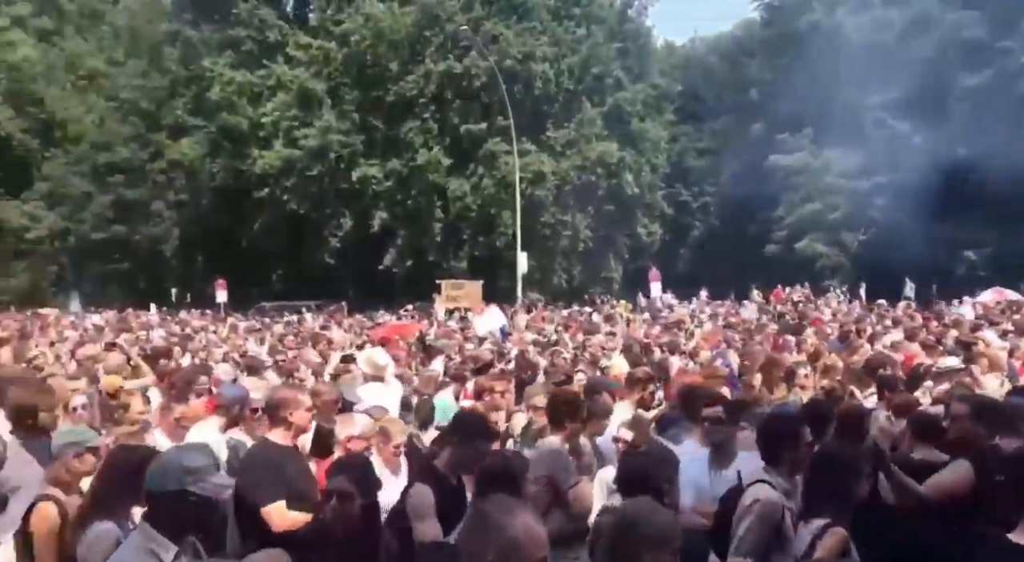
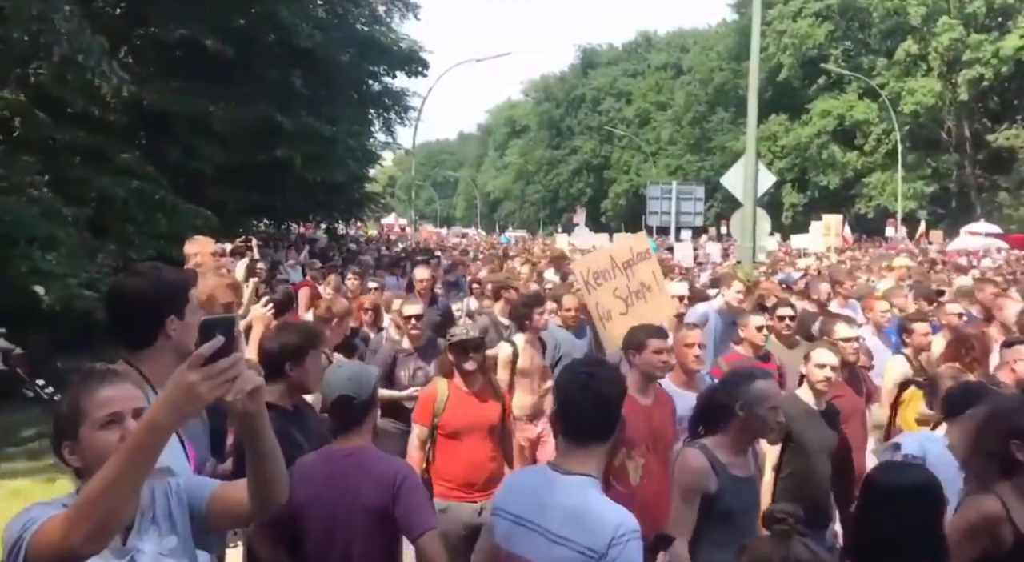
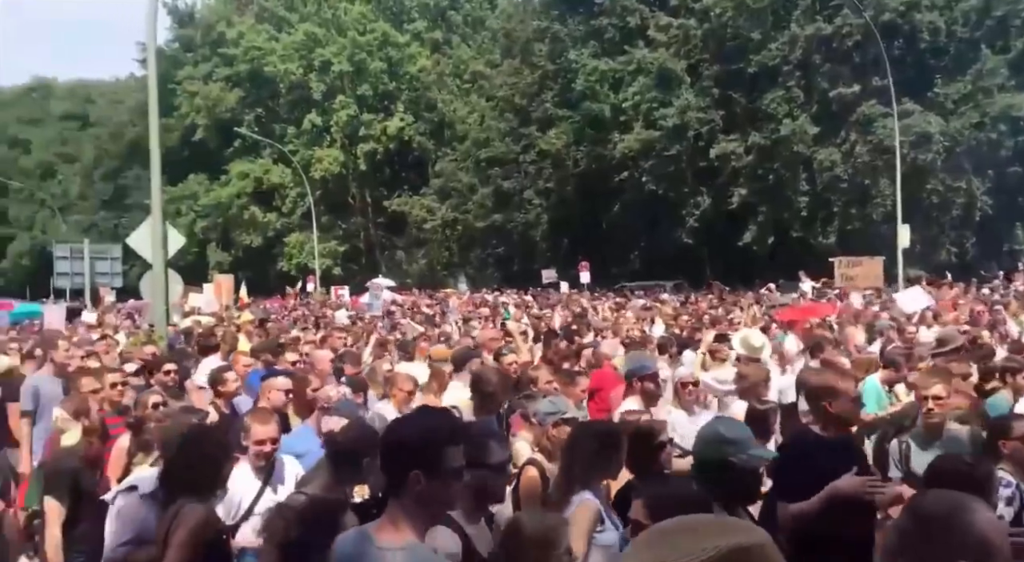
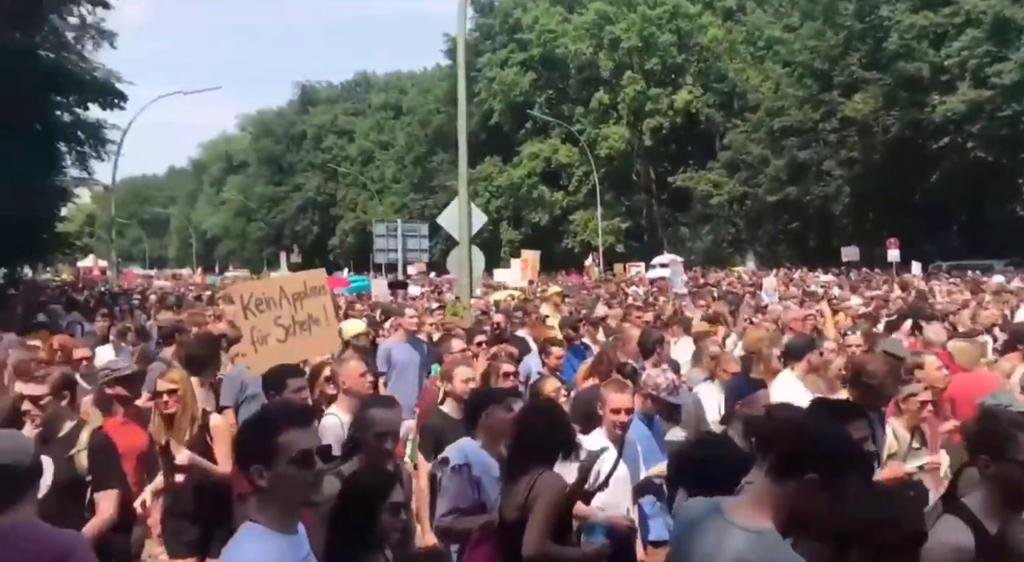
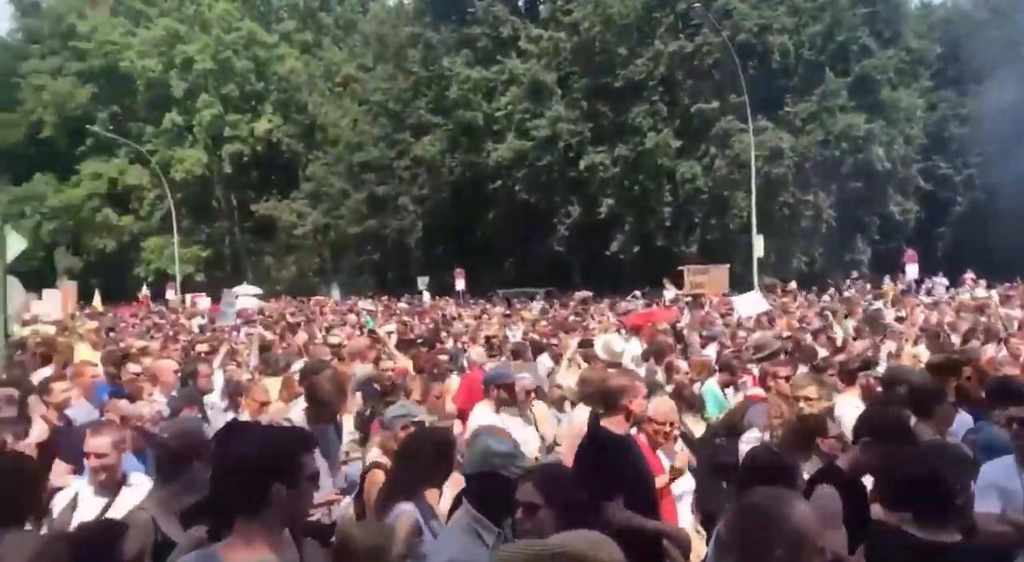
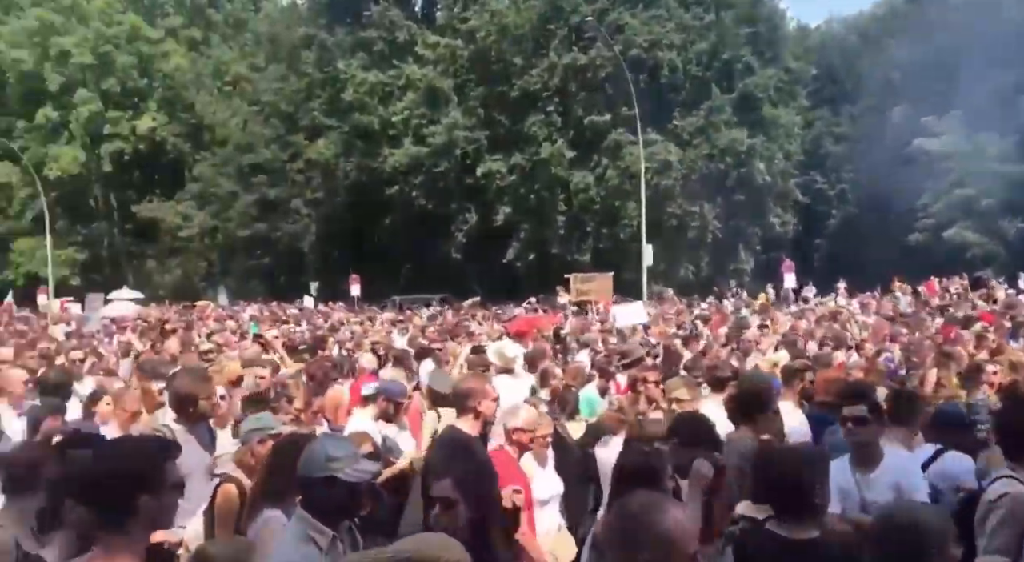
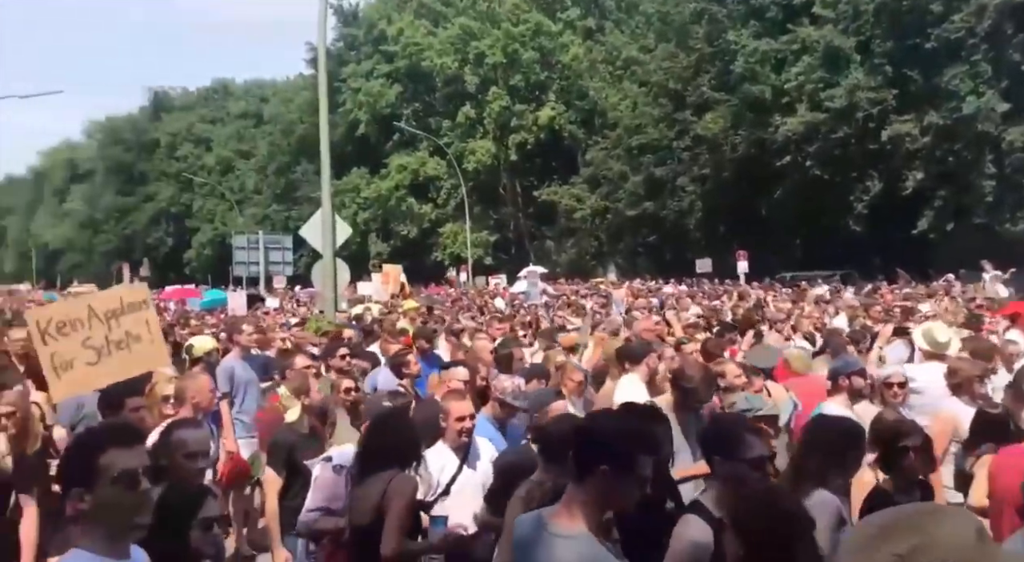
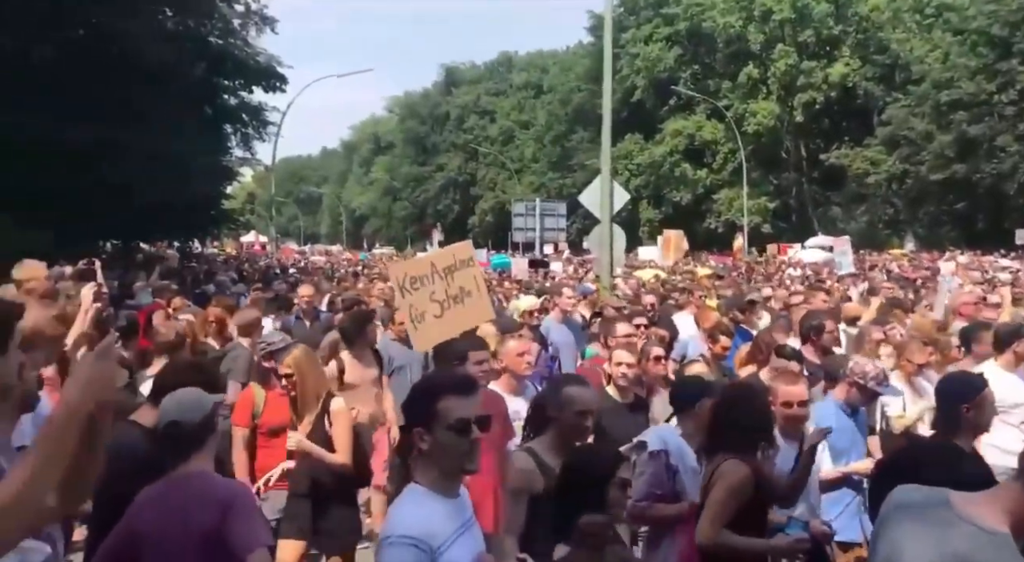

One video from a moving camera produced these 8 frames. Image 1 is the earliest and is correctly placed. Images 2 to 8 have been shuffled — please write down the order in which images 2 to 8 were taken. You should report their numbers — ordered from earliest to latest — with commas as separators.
6, 5, 3, 7, 4, 8, 2
